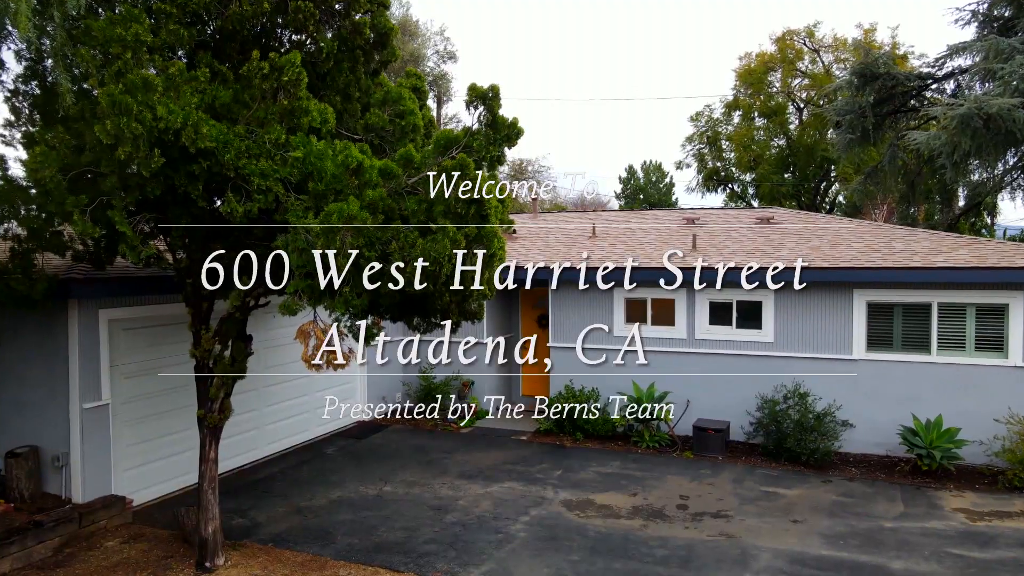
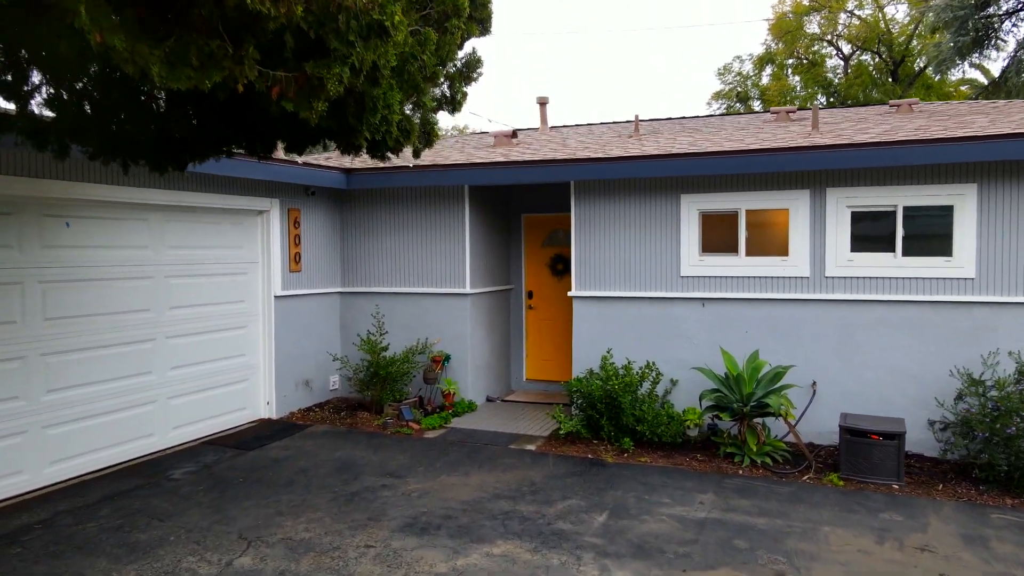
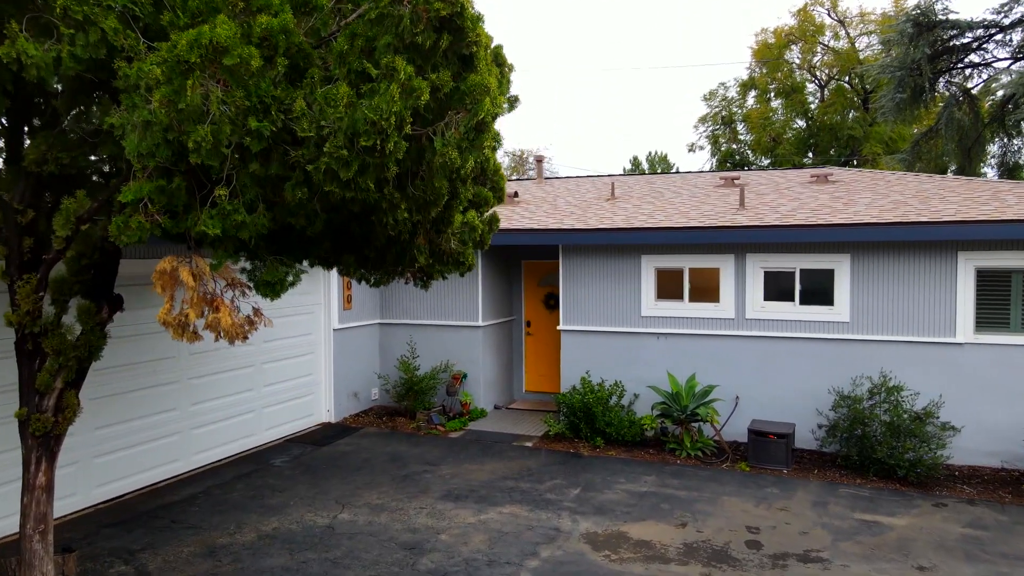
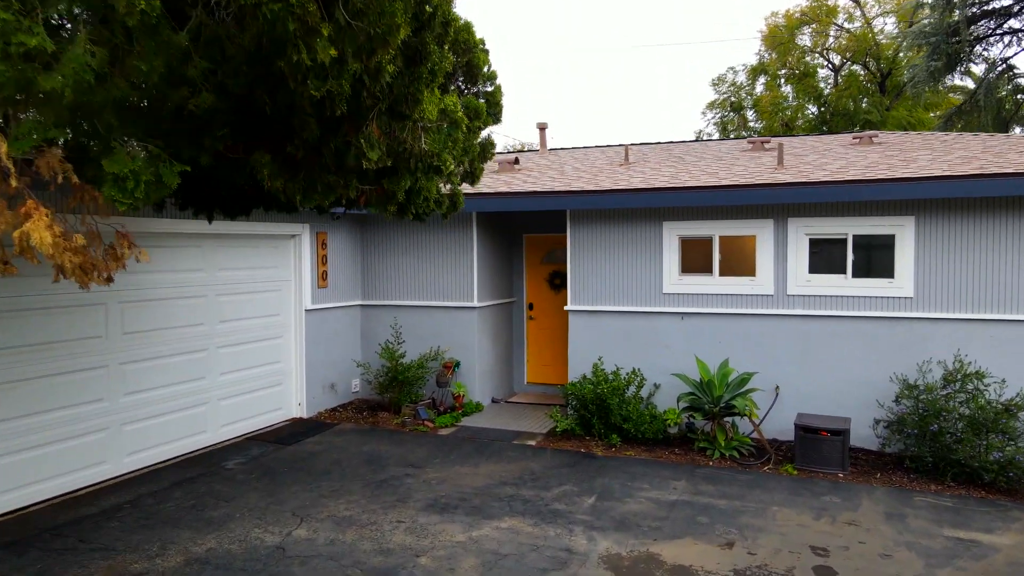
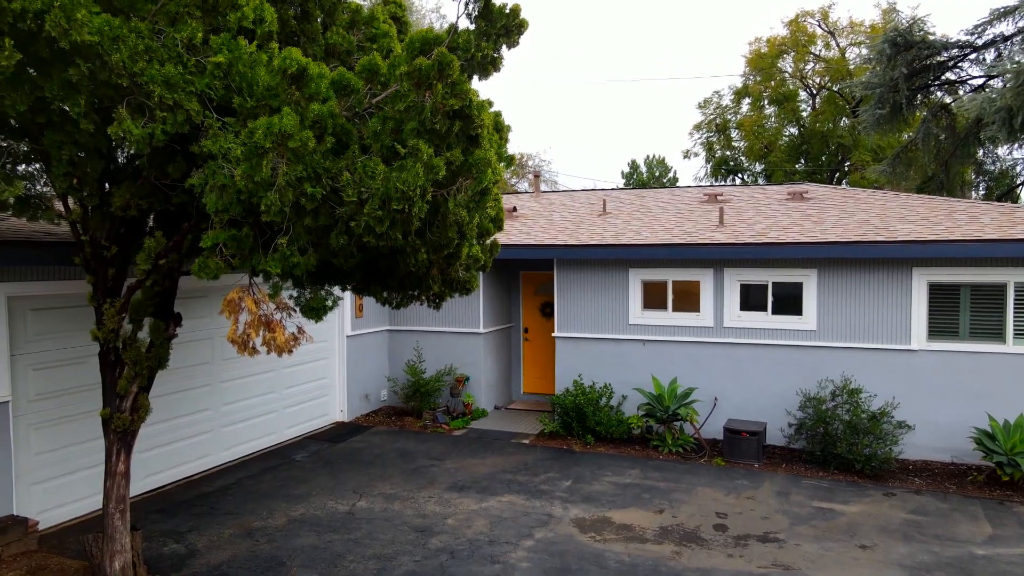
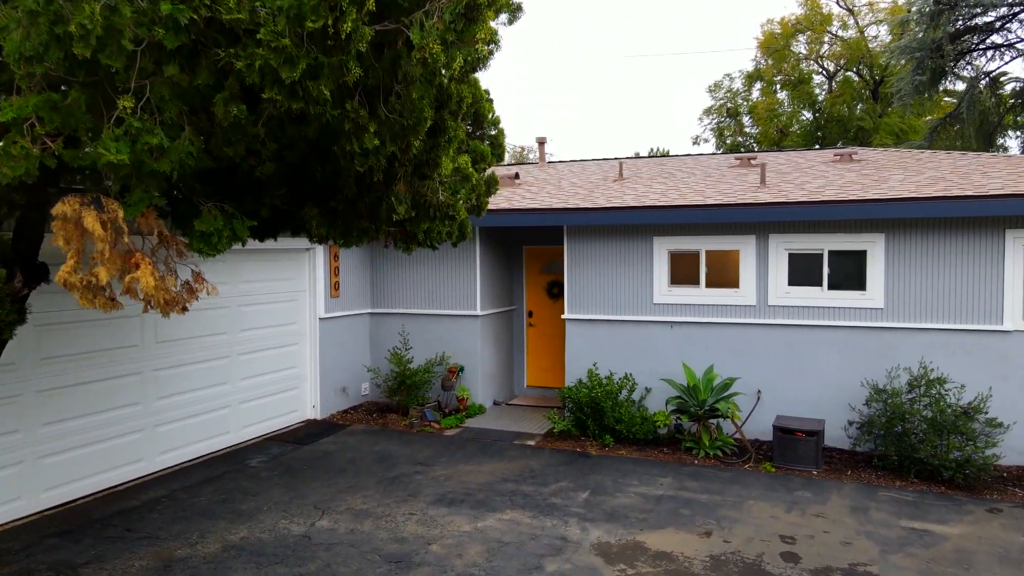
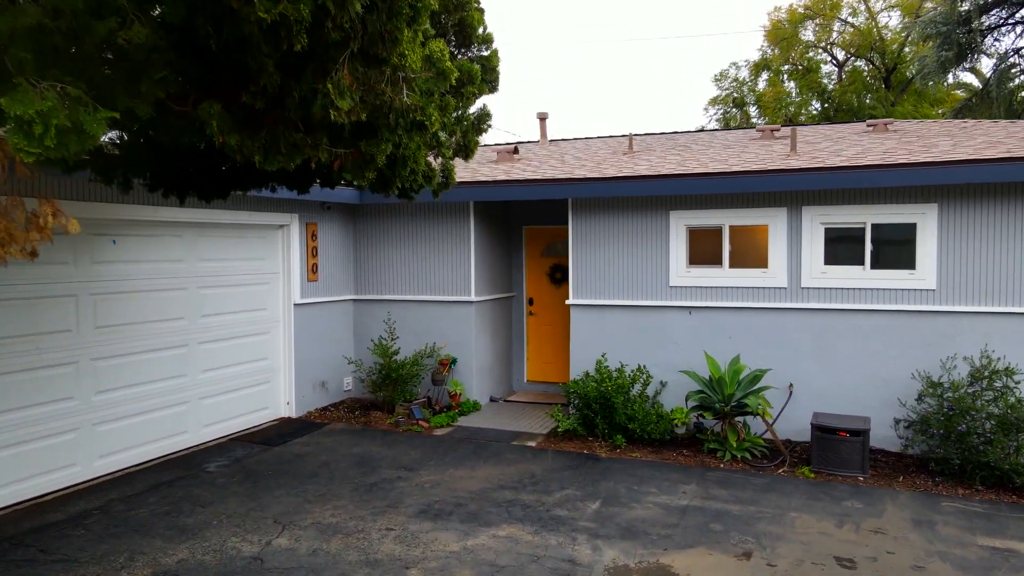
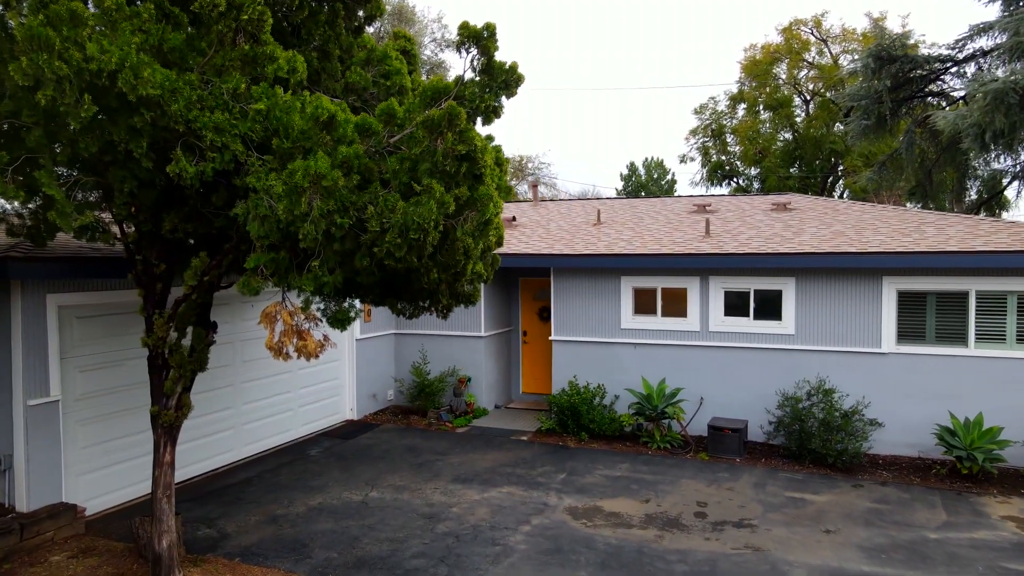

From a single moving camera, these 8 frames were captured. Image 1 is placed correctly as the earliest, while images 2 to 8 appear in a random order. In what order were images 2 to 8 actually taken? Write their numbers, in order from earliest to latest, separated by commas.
8, 5, 3, 6, 4, 7, 2
